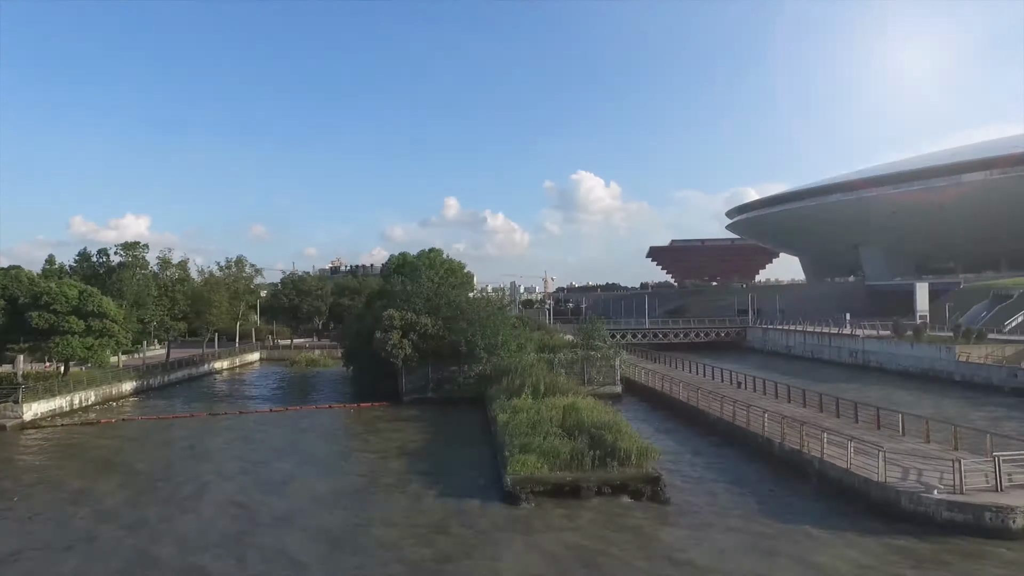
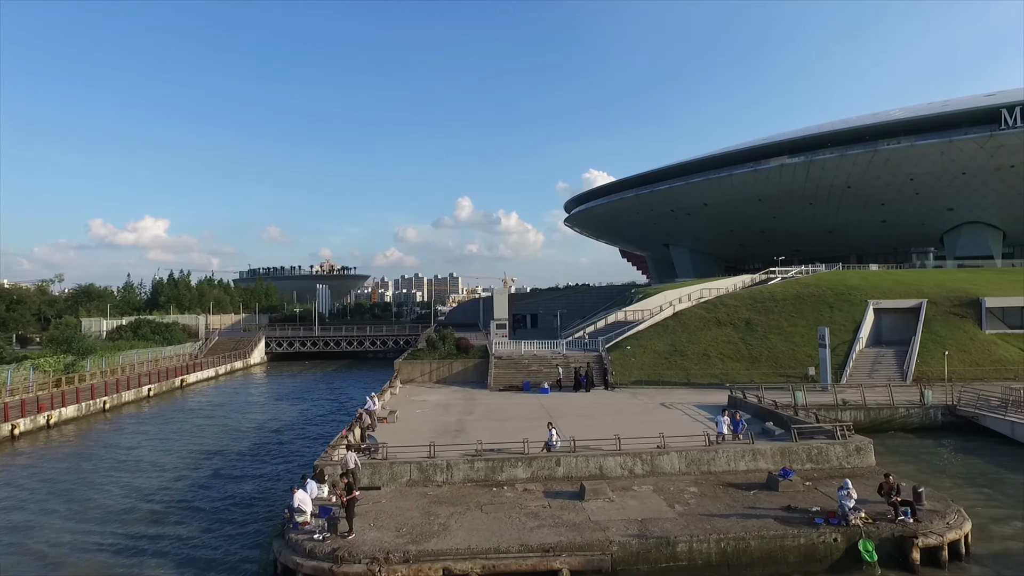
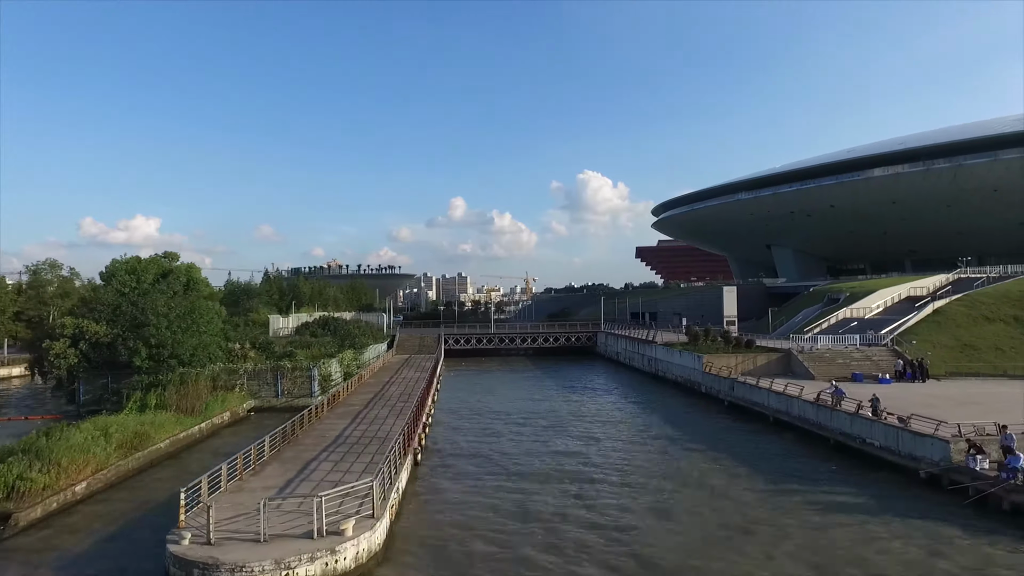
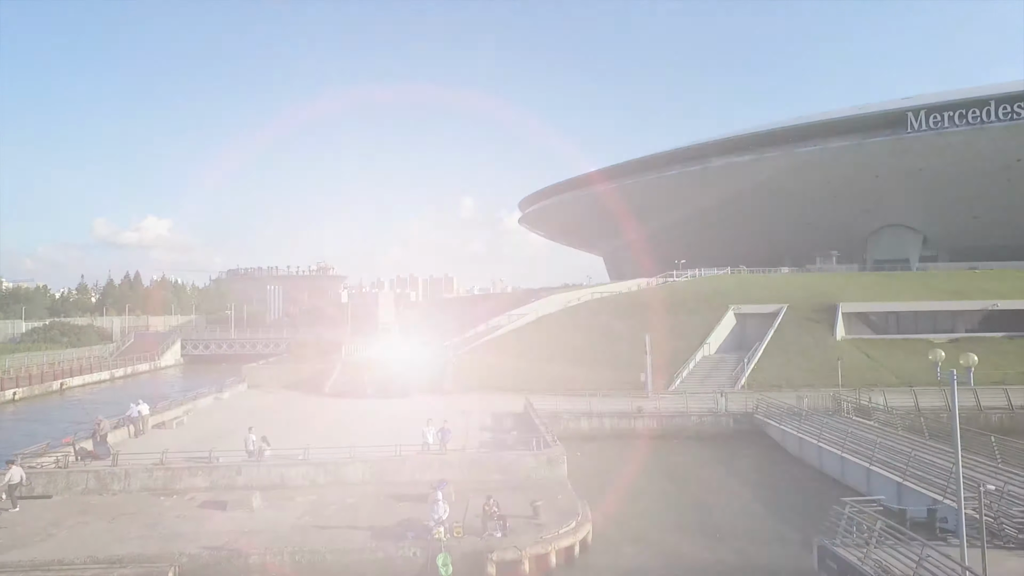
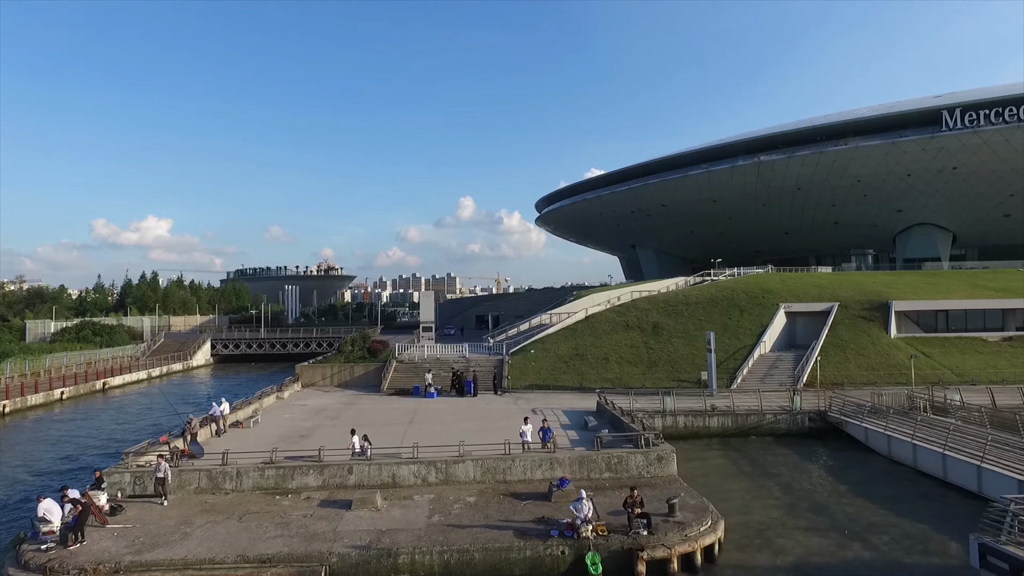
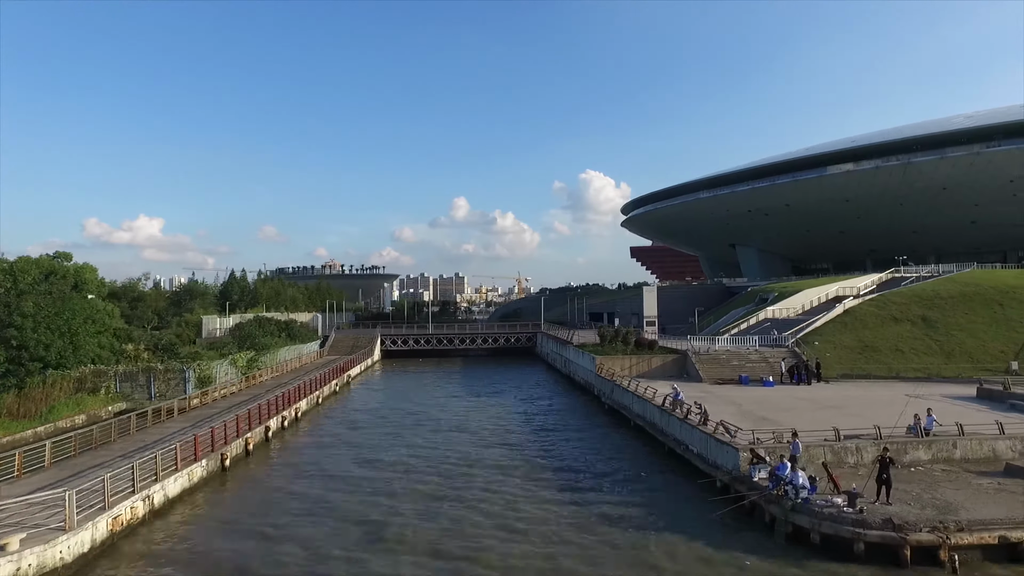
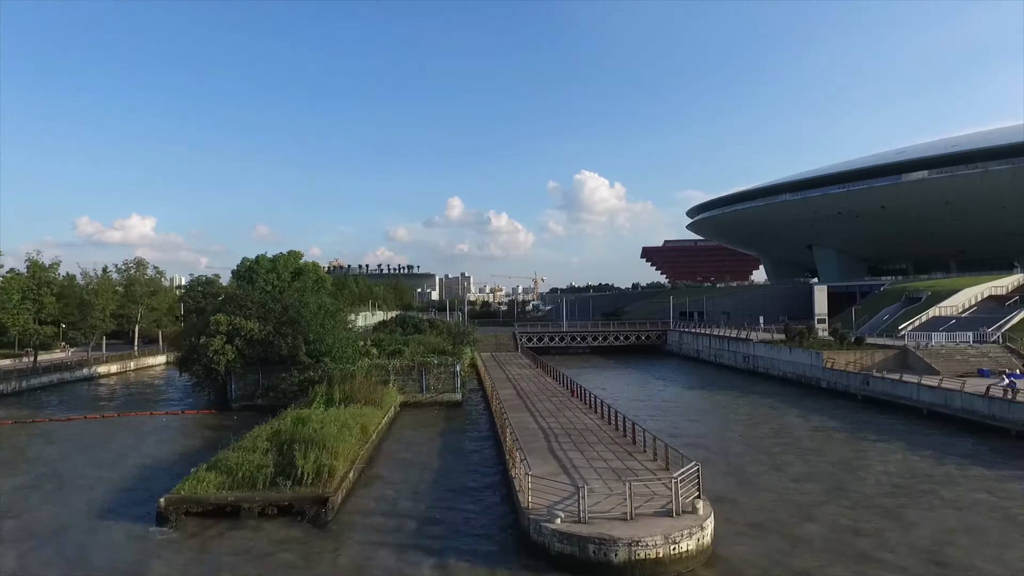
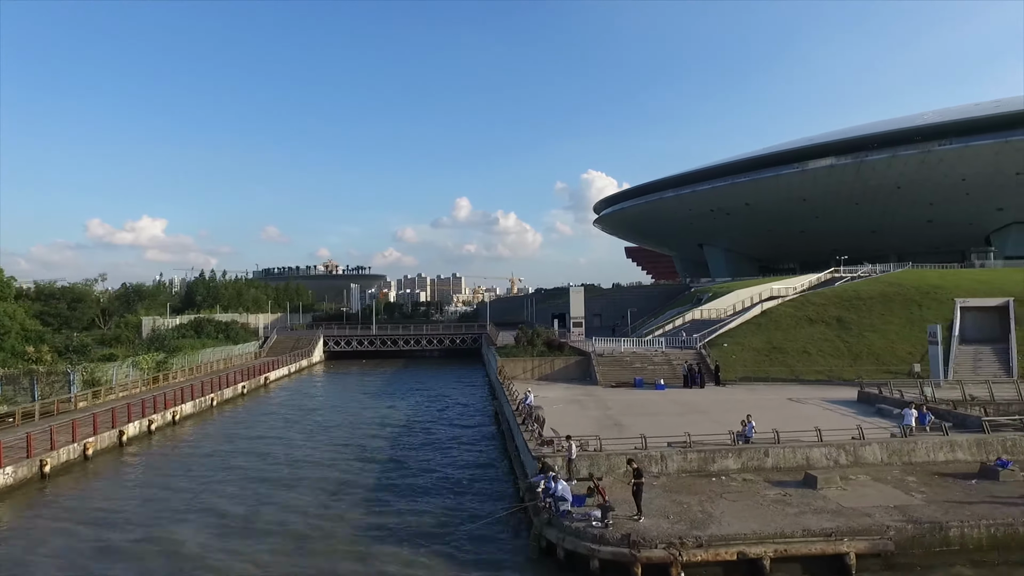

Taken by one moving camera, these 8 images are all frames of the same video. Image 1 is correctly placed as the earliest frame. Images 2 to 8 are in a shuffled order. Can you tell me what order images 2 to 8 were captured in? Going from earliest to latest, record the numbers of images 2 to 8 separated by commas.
7, 3, 6, 8, 2, 5, 4
